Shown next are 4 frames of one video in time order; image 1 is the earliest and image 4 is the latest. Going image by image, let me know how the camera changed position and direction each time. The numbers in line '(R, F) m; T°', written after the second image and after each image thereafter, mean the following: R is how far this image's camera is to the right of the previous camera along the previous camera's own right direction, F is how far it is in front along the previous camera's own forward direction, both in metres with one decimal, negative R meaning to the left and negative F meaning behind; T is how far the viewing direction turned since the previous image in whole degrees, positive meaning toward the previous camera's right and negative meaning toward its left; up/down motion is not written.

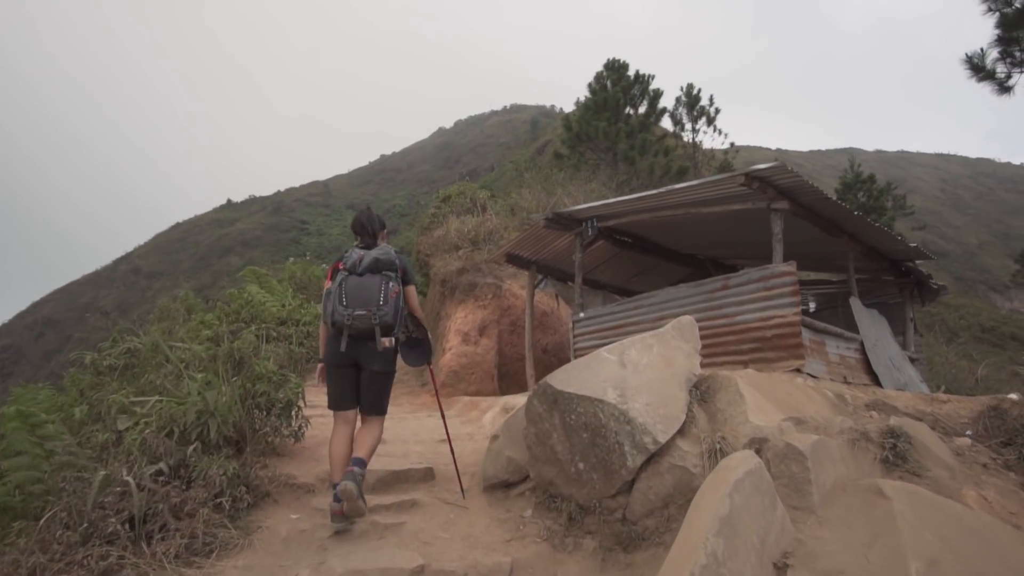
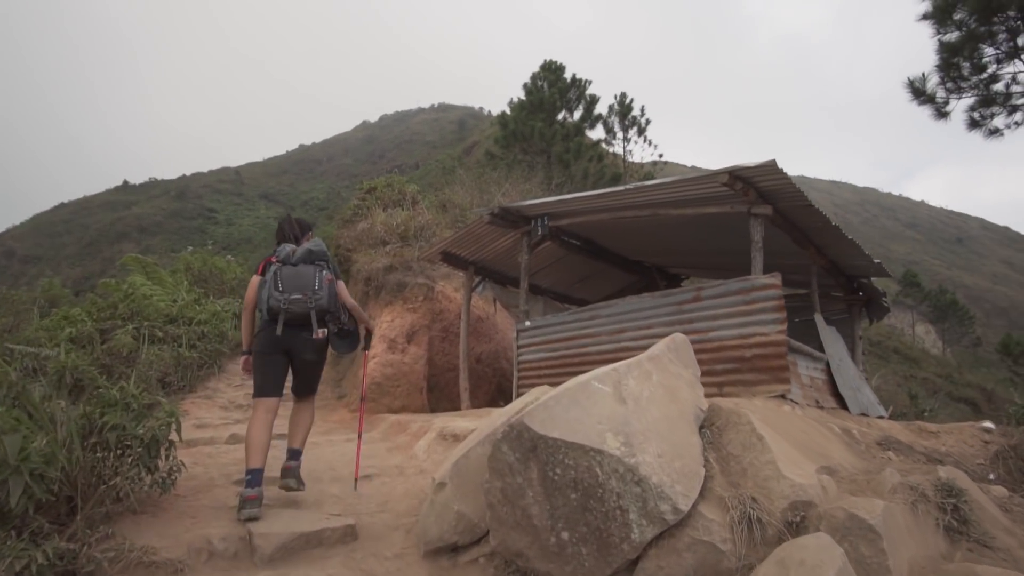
(-0.2, +1.1) m; +8°
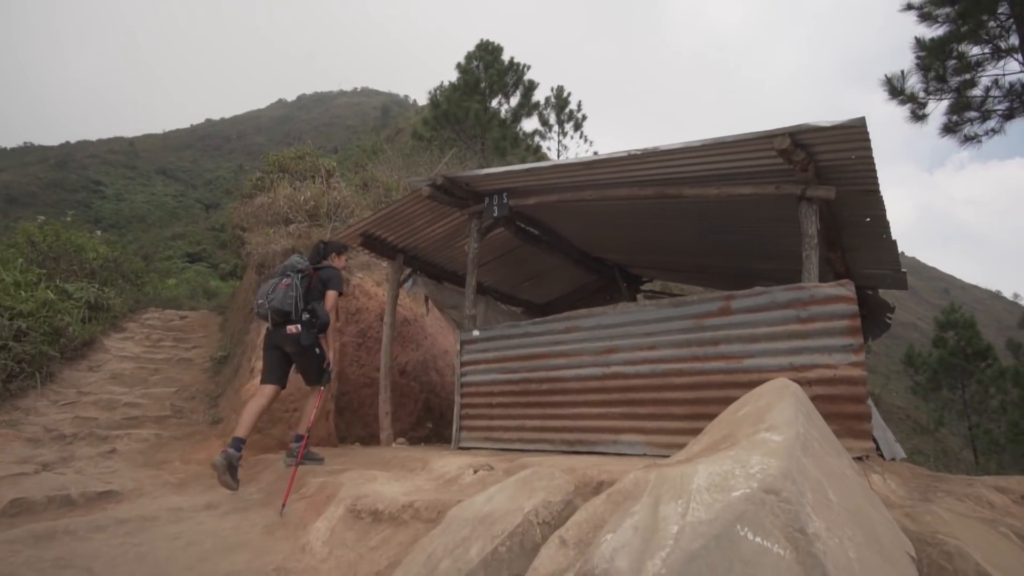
(-0.3, +1.9) m; +8°
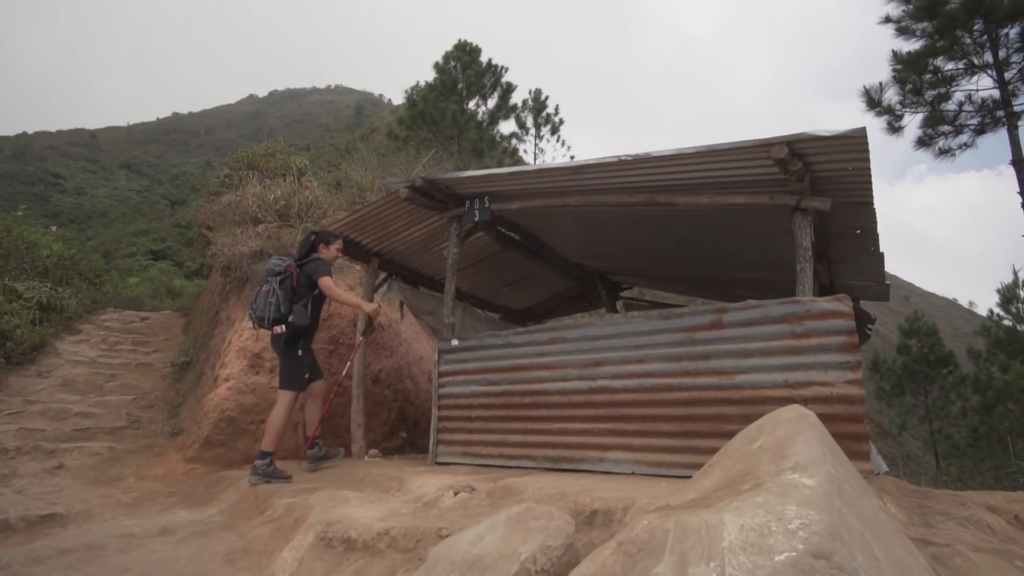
(-0.1, +0.2) m; +3°
